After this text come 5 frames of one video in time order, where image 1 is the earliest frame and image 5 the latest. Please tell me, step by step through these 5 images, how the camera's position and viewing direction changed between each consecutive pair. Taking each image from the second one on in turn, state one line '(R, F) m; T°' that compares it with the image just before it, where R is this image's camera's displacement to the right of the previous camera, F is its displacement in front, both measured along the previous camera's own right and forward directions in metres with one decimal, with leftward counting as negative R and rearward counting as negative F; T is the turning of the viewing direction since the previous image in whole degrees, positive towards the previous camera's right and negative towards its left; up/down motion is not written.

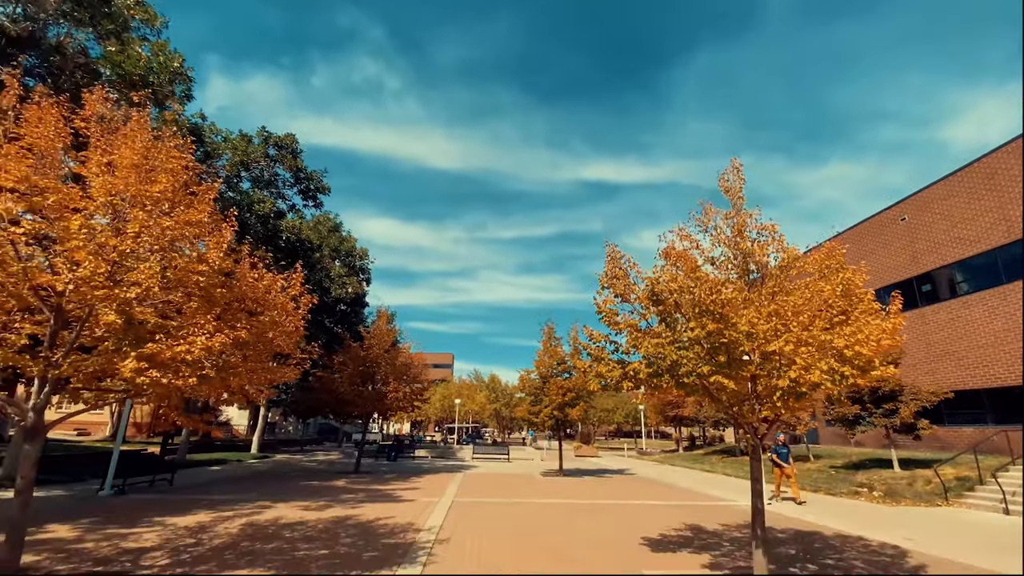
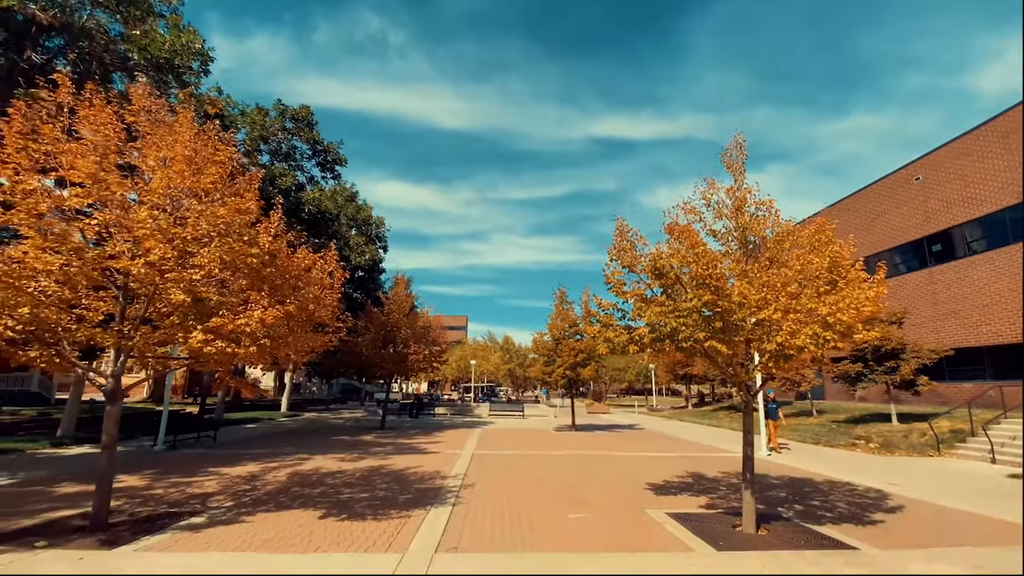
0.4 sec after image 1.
(-0.1, -0.7) m; -1°
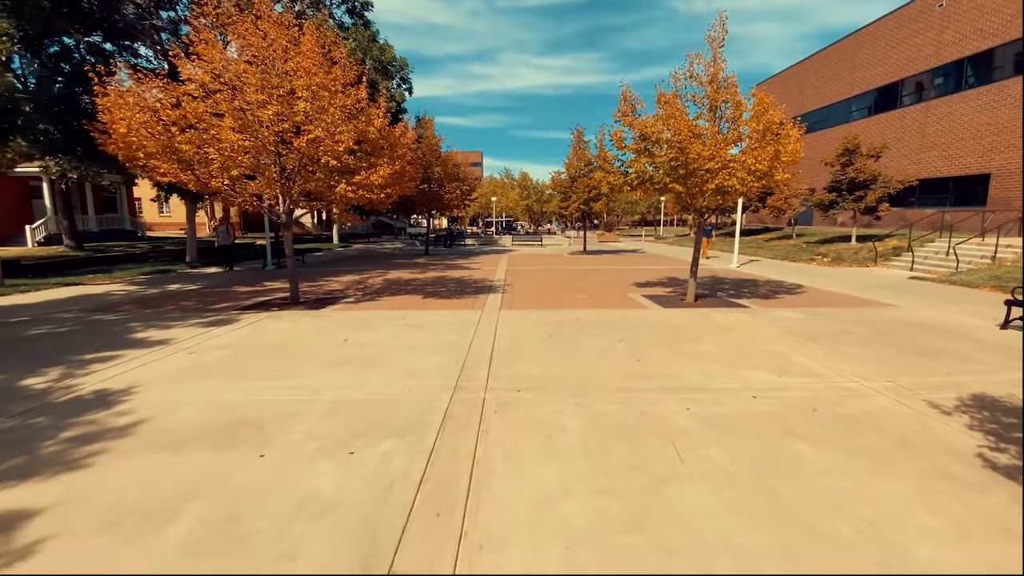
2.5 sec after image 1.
(-0.3, -3.6) m; -2°
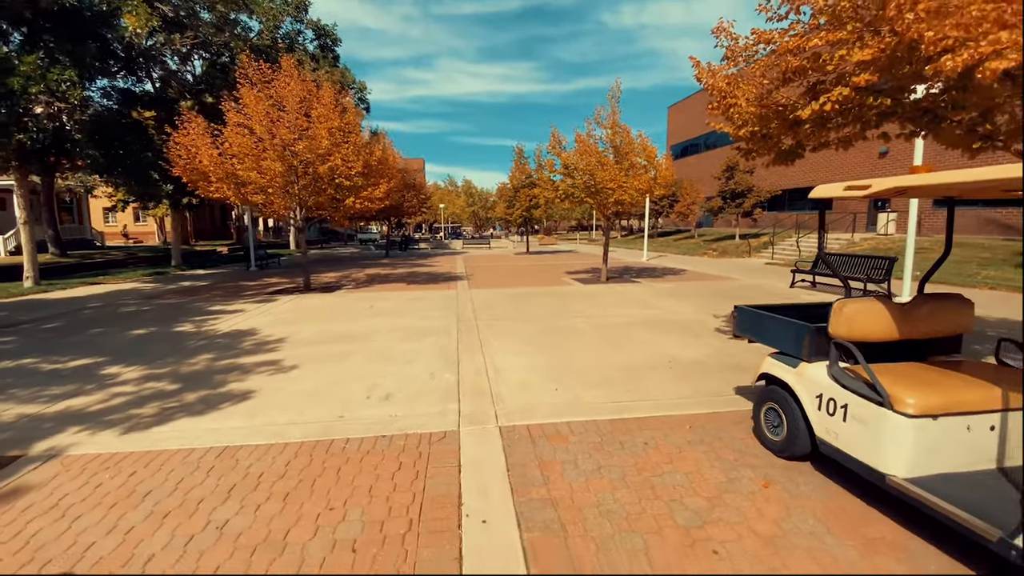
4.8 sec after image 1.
(-0.7, -3.9) m; +7°
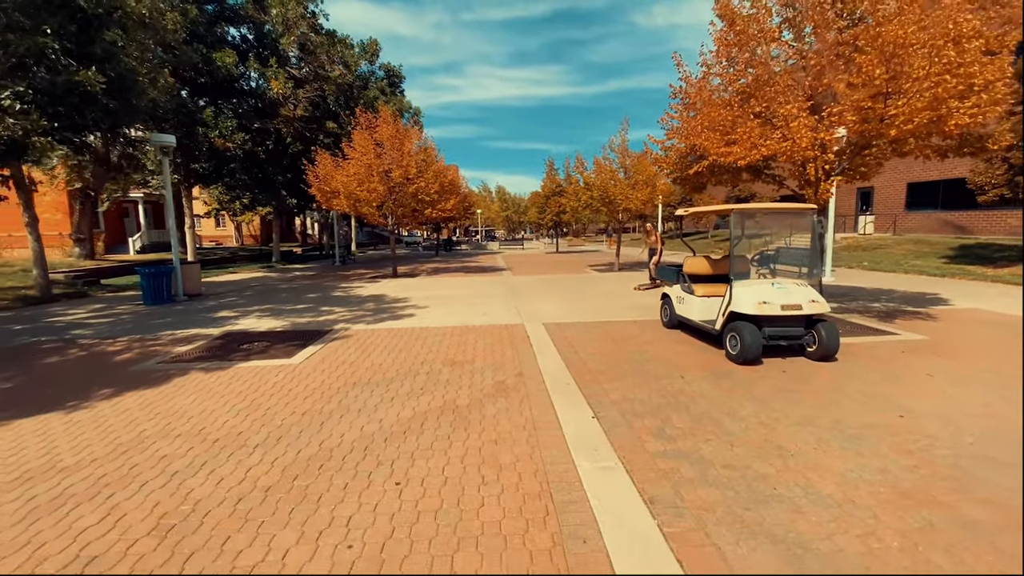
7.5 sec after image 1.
(-0.1, -5.0) m; -3°
